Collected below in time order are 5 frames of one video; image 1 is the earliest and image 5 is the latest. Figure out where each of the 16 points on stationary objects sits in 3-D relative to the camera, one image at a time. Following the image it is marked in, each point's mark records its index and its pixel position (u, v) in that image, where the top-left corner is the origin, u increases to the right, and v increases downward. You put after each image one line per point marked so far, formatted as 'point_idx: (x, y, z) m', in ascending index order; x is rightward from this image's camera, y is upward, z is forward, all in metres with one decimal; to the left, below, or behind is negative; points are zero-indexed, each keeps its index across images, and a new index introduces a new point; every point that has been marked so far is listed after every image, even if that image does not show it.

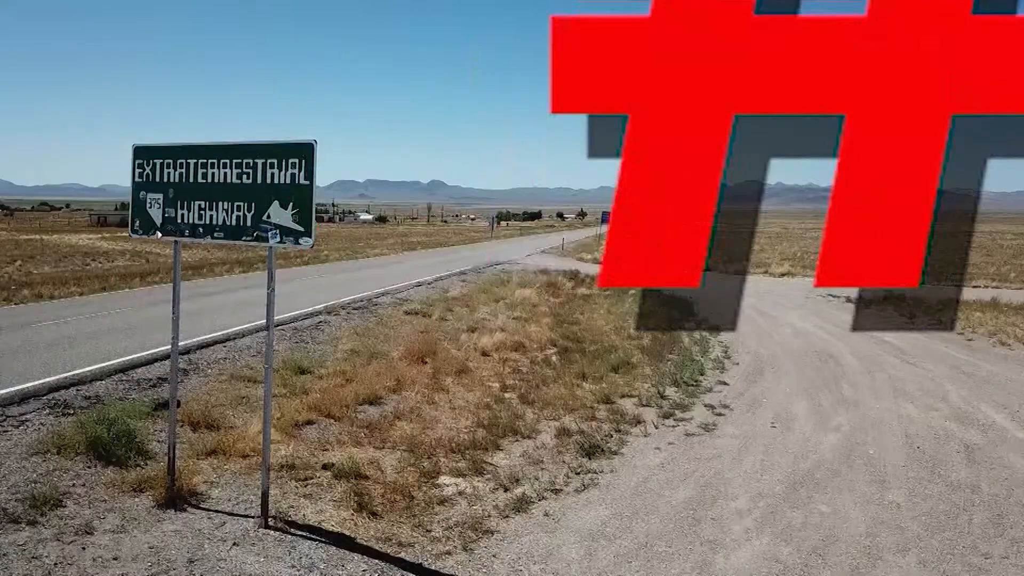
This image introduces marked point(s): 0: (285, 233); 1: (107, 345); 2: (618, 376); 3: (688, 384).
0: (-0.7, +0.2, +4.3) m
1: (-2.7, -0.4, +8.7) m
2: (+0.7, -0.6, +9.3) m
3: (+1.2, -0.7, +8.9) m
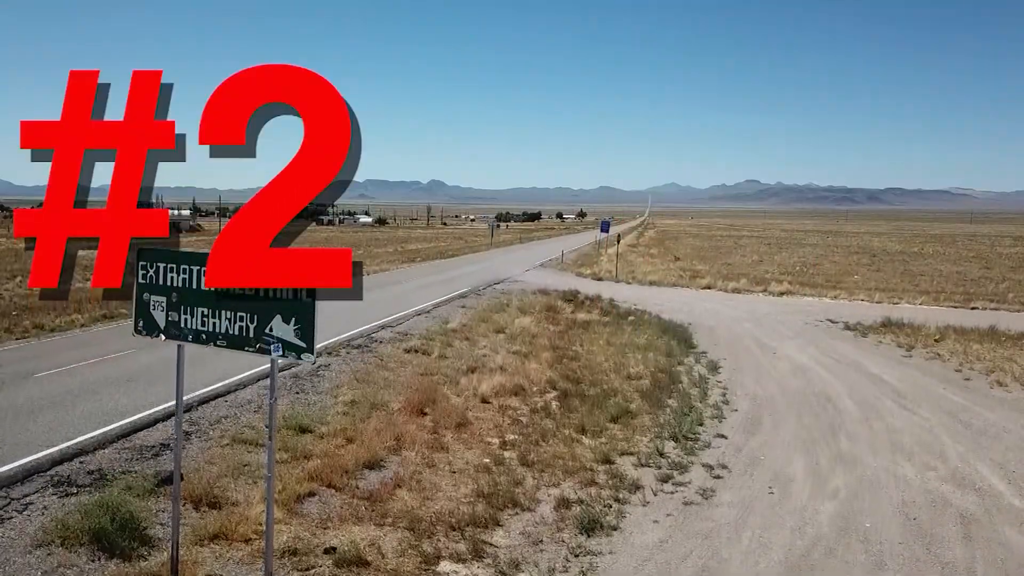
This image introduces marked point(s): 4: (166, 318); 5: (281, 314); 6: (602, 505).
0: (-0.7, -0.2, +4.4) m
1: (-2.7, -0.8, +8.8) m
2: (+0.7, -1.0, +9.3) m
3: (+1.2, -1.0, +9.0) m
4: (-1.3, -0.1, +4.8) m
5: (-0.8, -0.1, +4.4) m
6: (+0.5, -1.1, +6.9) m
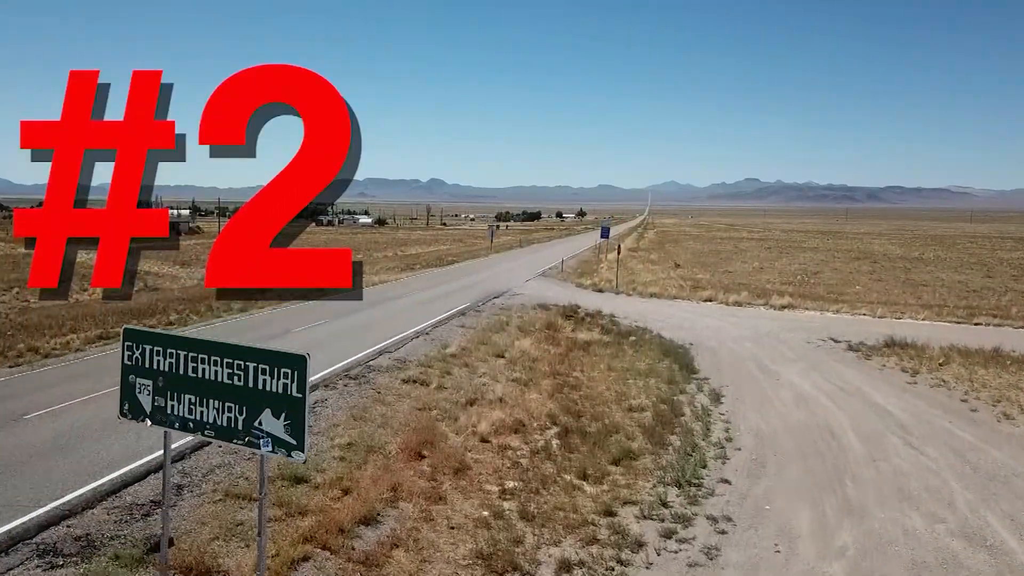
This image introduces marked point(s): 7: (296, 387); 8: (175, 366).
0: (-0.7, -0.5, +4.2) m
1: (-2.7, -1.1, +8.6) m
2: (+0.7, -1.3, +9.1) m
3: (+1.2, -1.3, +8.8) m
4: (-1.3, -0.4, +4.6) m
5: (-0.8, -0.4, +4.2) m
6: (+0.5, -1.4, +6.7) m
7: (-0.7, -0.3, +4.1) m
8: (-1.2, -0.3, +4.5) m
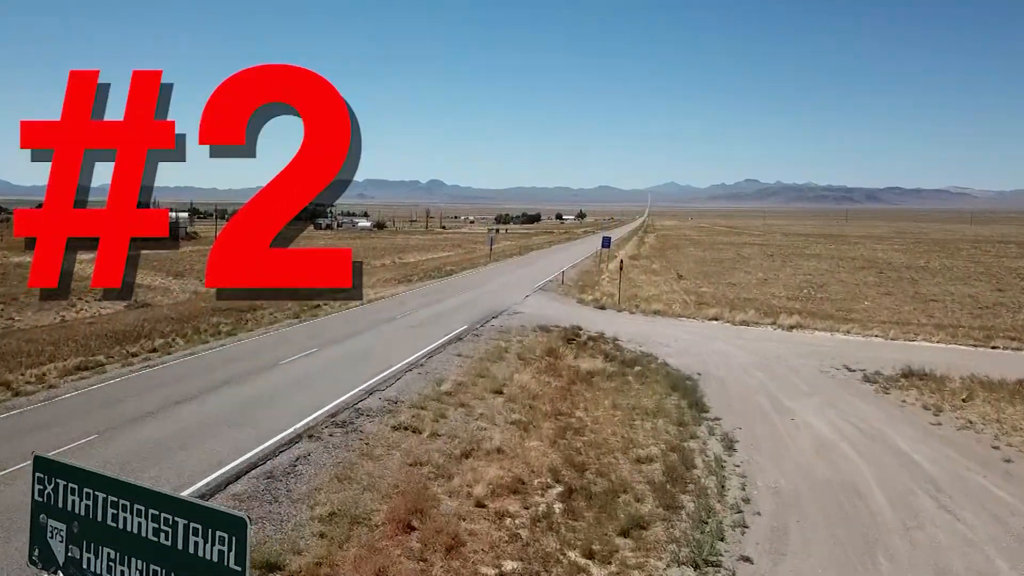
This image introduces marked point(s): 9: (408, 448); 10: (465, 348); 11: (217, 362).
0: (-0.8, -0.8, +3.3) m
1: (-2.7, -1.4, +7.7) m
2: (+0.7, -1.6, +8.3) m
3: (+1.2, -1.7, +7.9) m
4: (-1.3, -0.8, +3.8) m
5: (-0.8, -0.7, +3.3) m
6: (+0.5, -1.8, +5.8) m
7: (-0.7, -0.7, +3.2) m
8: (-1.2, -0.6, +3.7) m
9: (-0.9, -1.3, +11.0) m
10: (-0.7, -0.9, +18.5) m
11: (-3.7, -0.9, +16.5) m
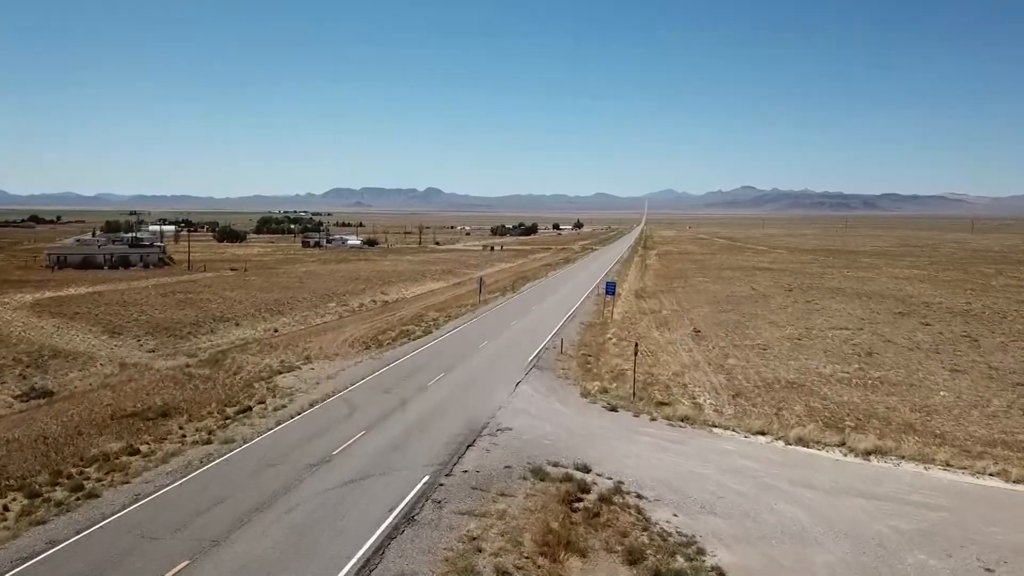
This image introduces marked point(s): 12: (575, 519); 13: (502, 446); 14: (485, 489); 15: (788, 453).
0: (-1.0, -2.3, -3.0) m
1: (-2.9, -2.9, +1.4) m
2: (+0.5, -3.2, +1.9) m
3: (+1.0, -3.2, +1.6) m
4: (-1.5, -2.3, -2.6) m
5: (-1.0, -2.2, -3.0) m
6: (+0.3, -3.3, -0.5) m
7: (-0.9, -2.2, -3.1) m
8: (-1.4, -2.1, -2.7) m
9: (-1.1, -2.9, +4.7) m
10: (-0.9, -2.4, +12.2) m
11: (-3.9, -2.5, +10.1) m
12: (+0.7, -2.5, +14.2) m
13: (-0.1, -2.2, +18.3) m
14: (-0.3, -2.3, +15.4) m
15: (+4.0, -2.4, +19.0) m
